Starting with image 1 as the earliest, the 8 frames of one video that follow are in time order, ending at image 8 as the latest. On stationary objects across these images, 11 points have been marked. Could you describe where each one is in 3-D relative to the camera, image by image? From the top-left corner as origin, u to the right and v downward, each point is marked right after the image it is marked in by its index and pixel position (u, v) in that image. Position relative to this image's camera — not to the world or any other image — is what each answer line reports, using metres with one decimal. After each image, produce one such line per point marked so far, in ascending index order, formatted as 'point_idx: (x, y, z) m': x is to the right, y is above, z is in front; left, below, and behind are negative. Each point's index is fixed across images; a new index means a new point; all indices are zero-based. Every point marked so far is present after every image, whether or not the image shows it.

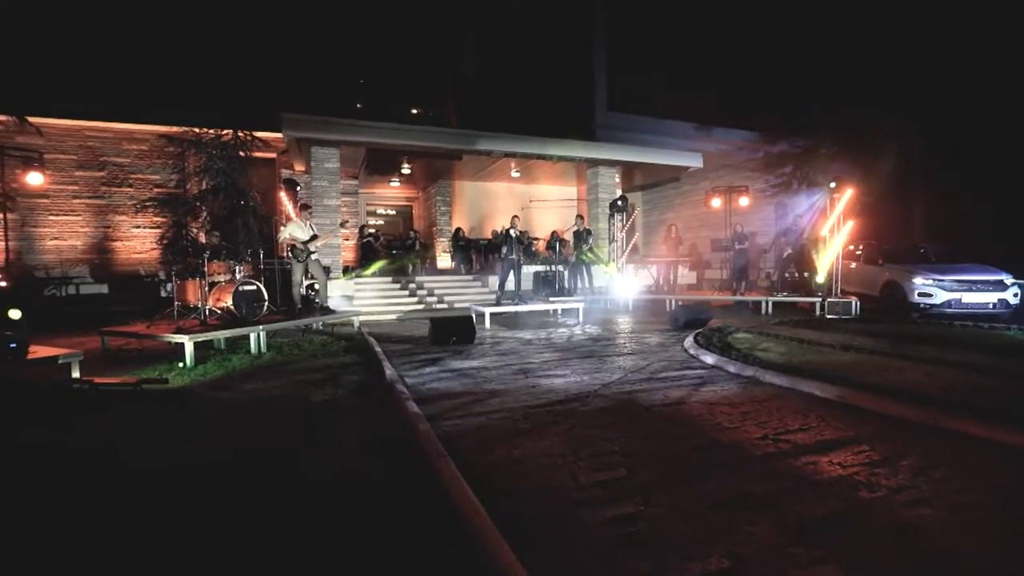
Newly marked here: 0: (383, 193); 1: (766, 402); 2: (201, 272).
0: (-4.6, +3.3, +17.2) m
1: (+2.2, -1.0, +4.2) m
2: (-4.8, +0.2, +7.4) m
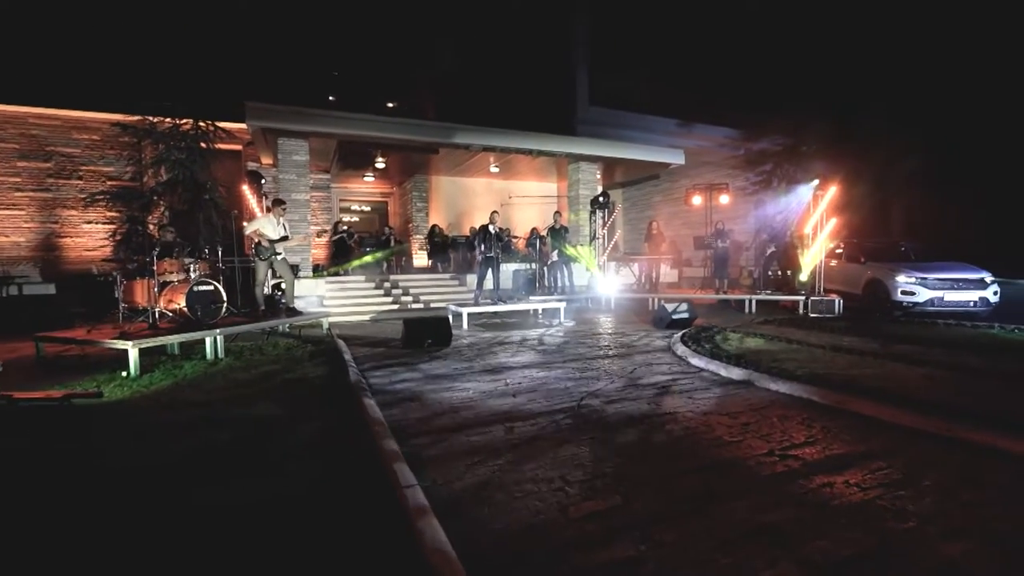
0: (-5.3, +3.4, +16.6) m
1: (+2.0, -1.0, +3.9) m
2: (-5.1, +0.2, +6.8) m
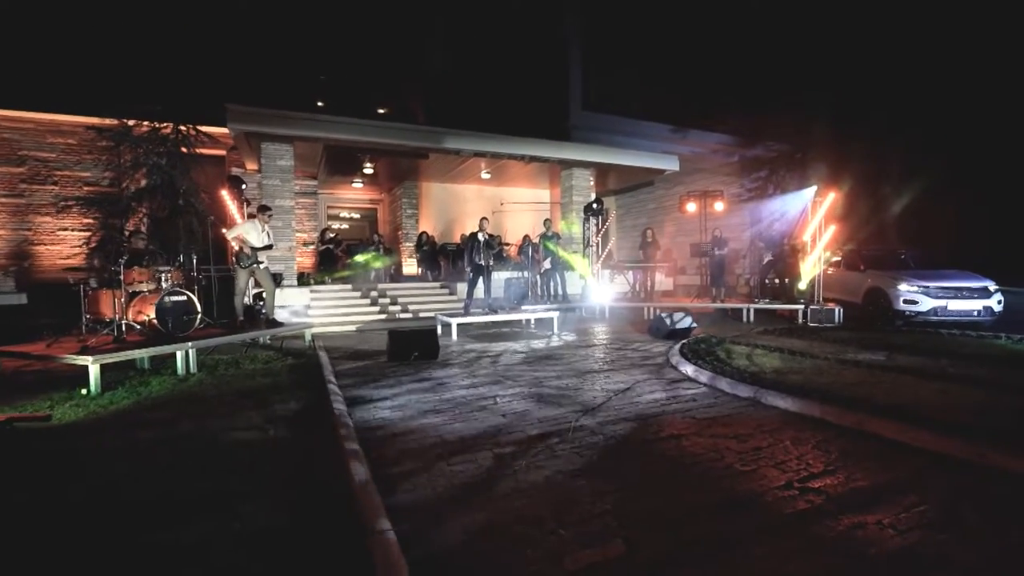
0: (-5.6, +3.1, +16.2) m
1: (+1.9, -1.1, +3.6) m
2: (-5.2, +0.1, +6.4) m
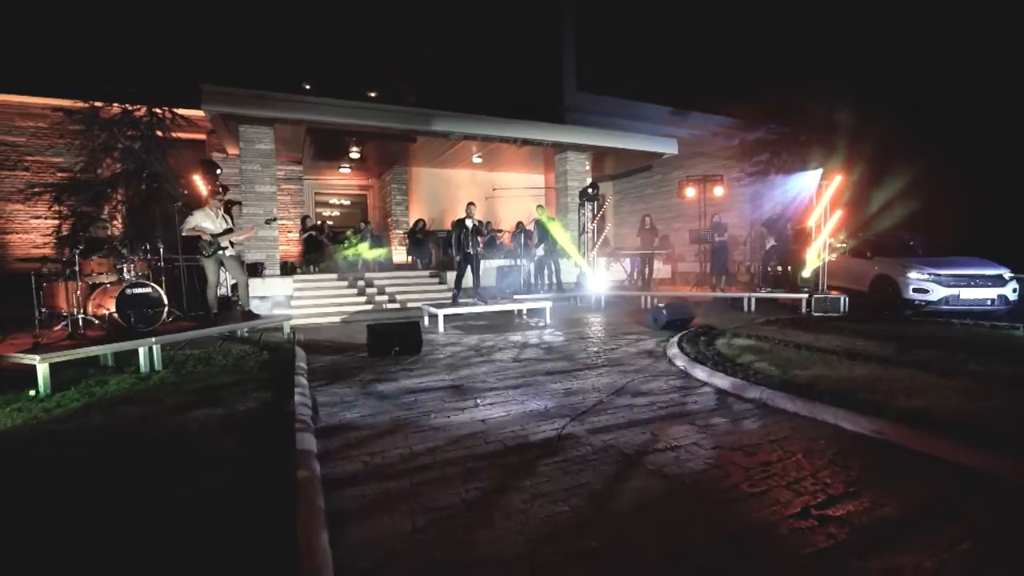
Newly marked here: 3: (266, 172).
0: (-5.8, +3.4, +15.7) m
1: (+1.8, -1.0, +3.2) m
2: (-5.4, +0.2, +6.0) m
3: (-5.3, +2.5, +10.4) m
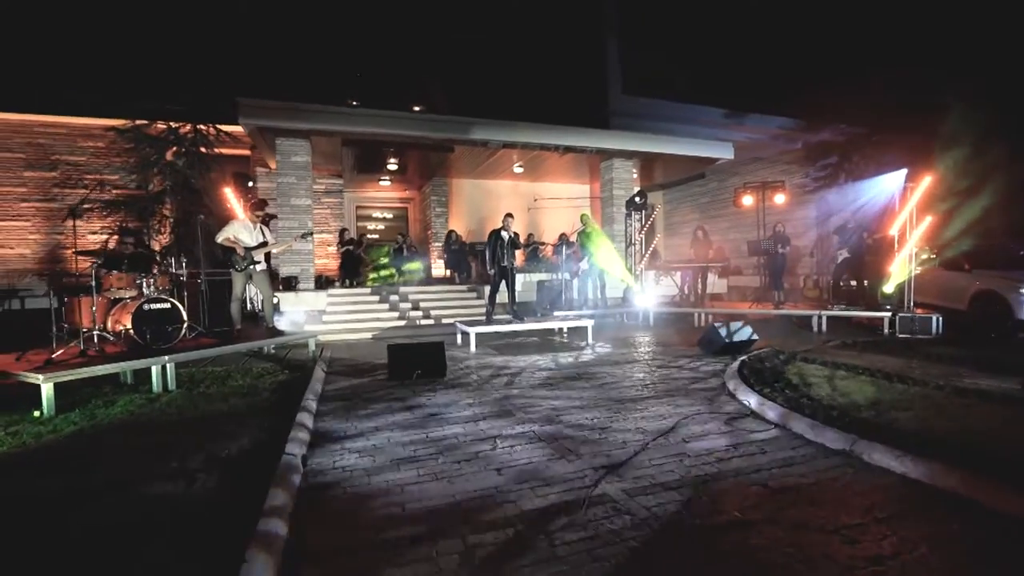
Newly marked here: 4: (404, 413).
0: (-4.4, +3.0, +15.6) m
1: (+1.9, -1.1, +2.3) m
2: (-5.0, 0.0, +5.8) m
3: (-4.4, +2.2, +10.3) m
4: (-1.0, -1.2, +4.5) m
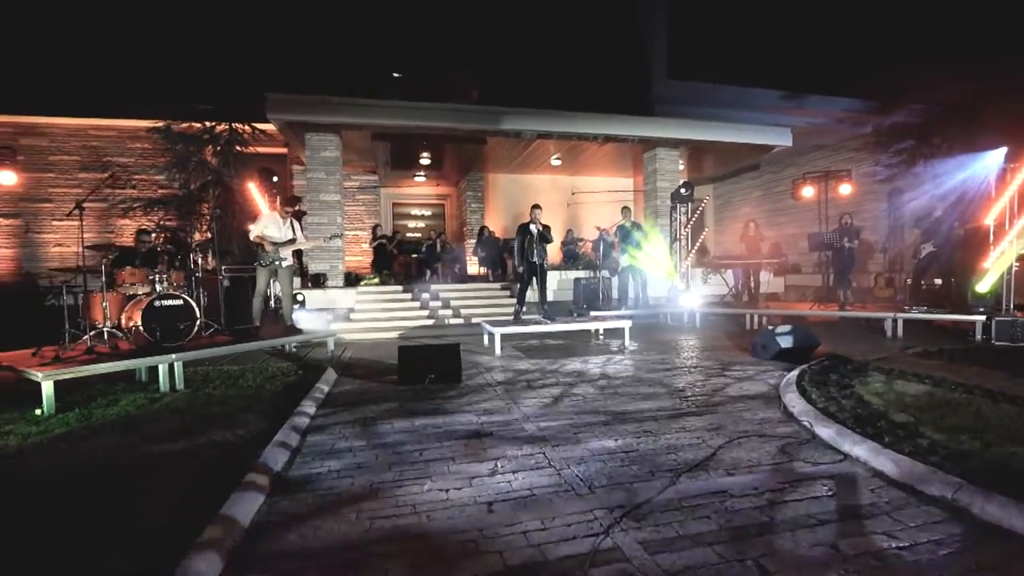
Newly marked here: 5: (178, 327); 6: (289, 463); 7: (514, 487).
0: (-3.2, +3.1, +15.4) m
1: (+1.8, -1.1, +1.6) m
2: (-4.7, +0.1, +5.7) m
3: (-3.7, +2.2, +10.1) m
4: (-0.9, -1.1, +4.1) m
5: (-3.9, -0.5, +5.7) m
6: (-1.5, -1.2, +3.3) m
7: (0.0, -1.1, +2.8) m
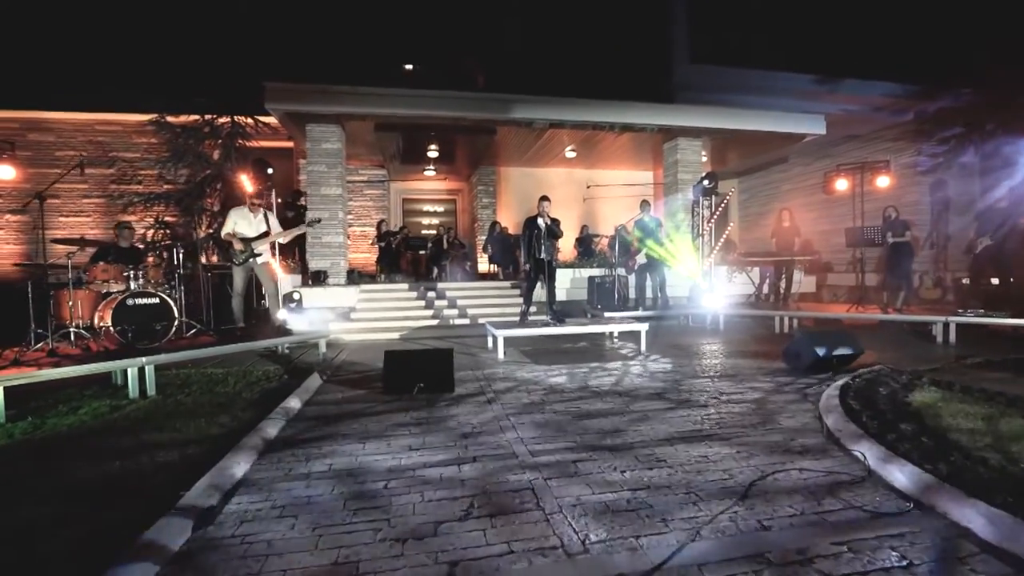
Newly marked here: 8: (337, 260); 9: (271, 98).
0: (-2.8, +3.1, +15.0) m
1: (+1.6, -1.1, +0.9) m
2: (-4.7, +0.1, +5.3) m
3: (-3.6, +2.3, +9.7) m
4: (-0.9, -1.1, +3.5) m
5: (-3.9, -0.4, +5.3) m
6: (-1.6, -1.2, +2.8) m
7: (-0.1, -1.1, +2.2) m
8: (-3.5, +0.6, +9.7) m
9: (-4.3, +3.4, +8.8) m
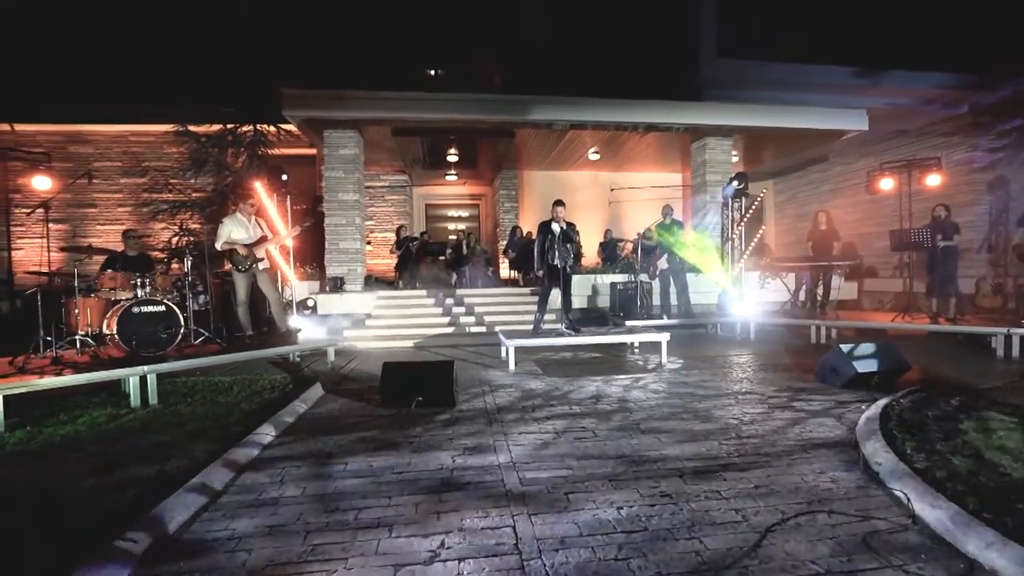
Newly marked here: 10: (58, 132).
0: (-2.1, +3.0, +14.9) m
1: (+1.4, -1.2, +0.5) m
2: (-4.6, 0.0, +5.4) m
3: (-3.2, +2.2, +9.7) m
4: (-1.0, -1.2, +3.3) m
5: (-3.8, -0.5, +5.2) m
6: (-1.7, -1.2, +2.6) m
7: (-0.2, -1.2, +1.9) m
8: (-3.1, +0.4, +9.7) m
9: (-4.0, +3.3, +8.8) m
10: (-10.6, +3.6, +11.4) m
